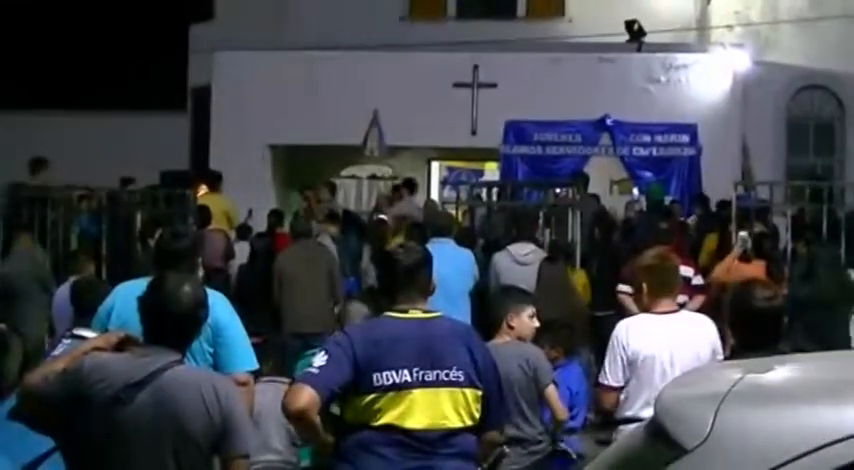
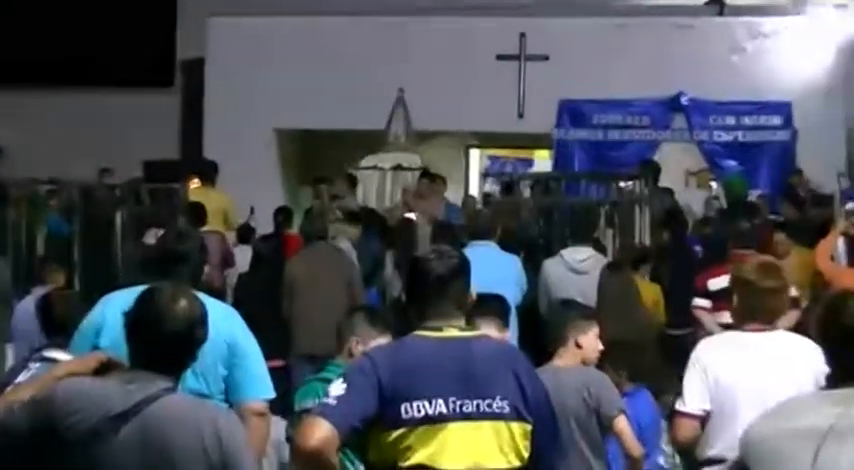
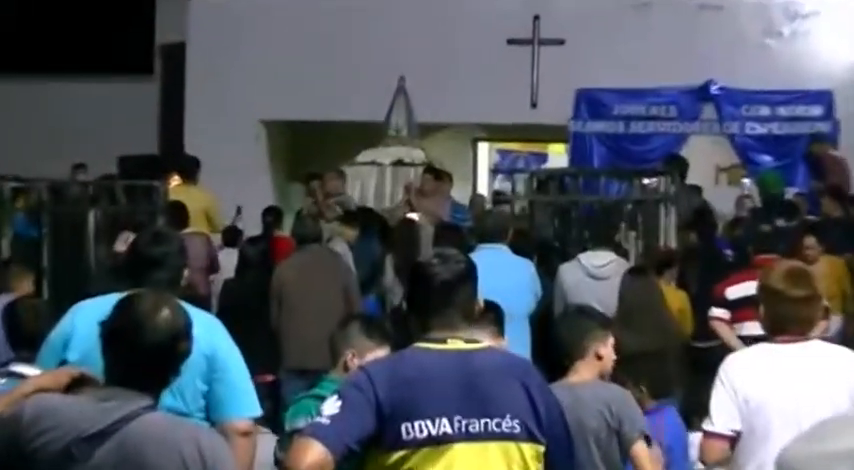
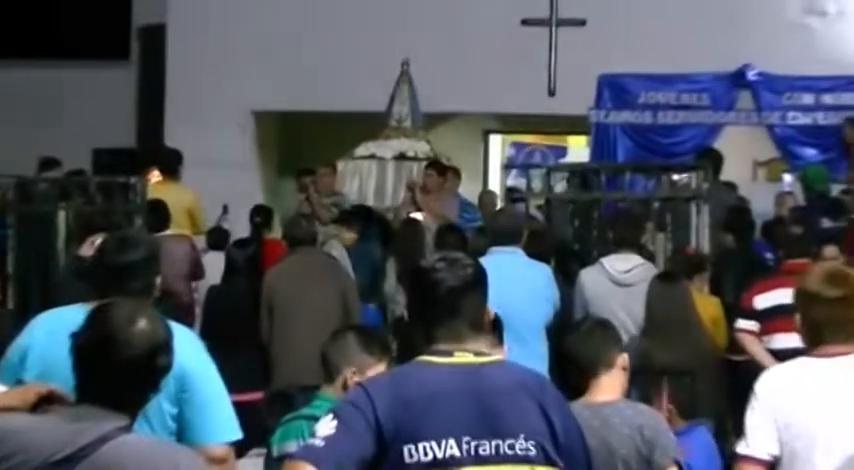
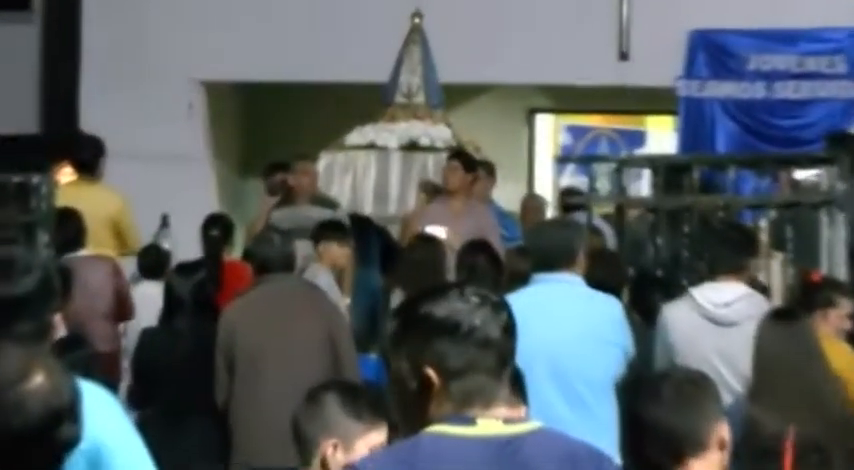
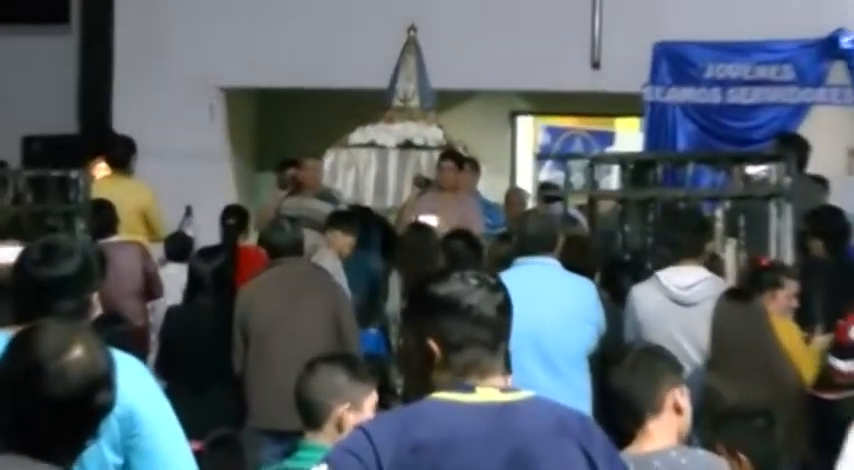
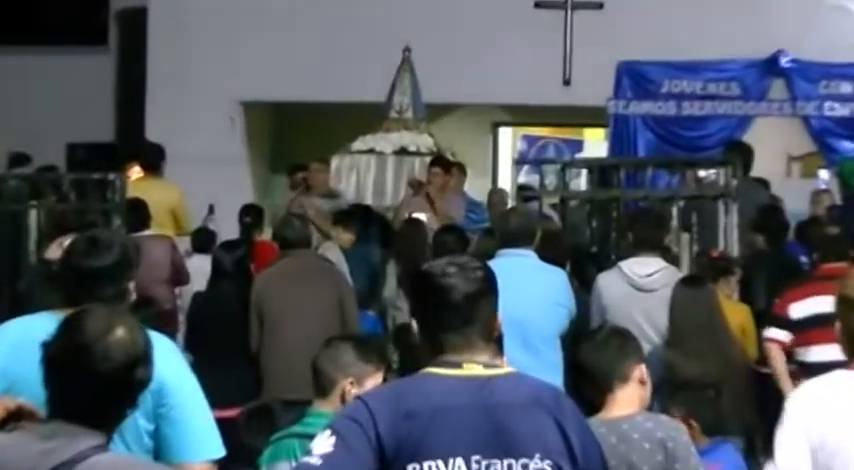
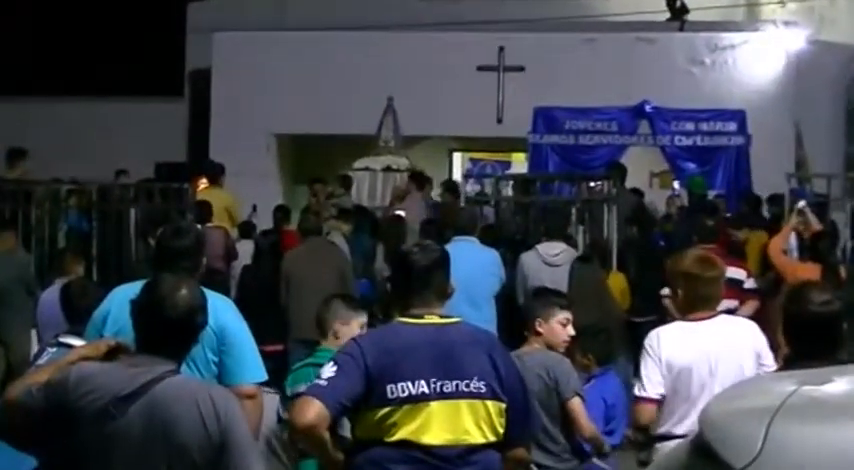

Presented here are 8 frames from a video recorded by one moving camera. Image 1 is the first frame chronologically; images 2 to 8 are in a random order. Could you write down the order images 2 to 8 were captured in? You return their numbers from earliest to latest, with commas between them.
8, 2, 3, 4, 7, 6, 5
